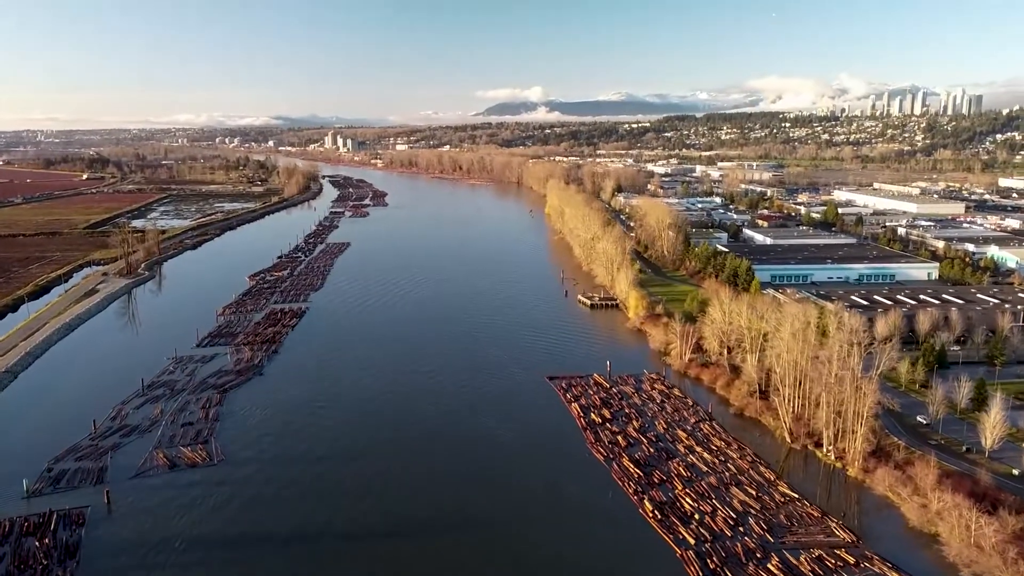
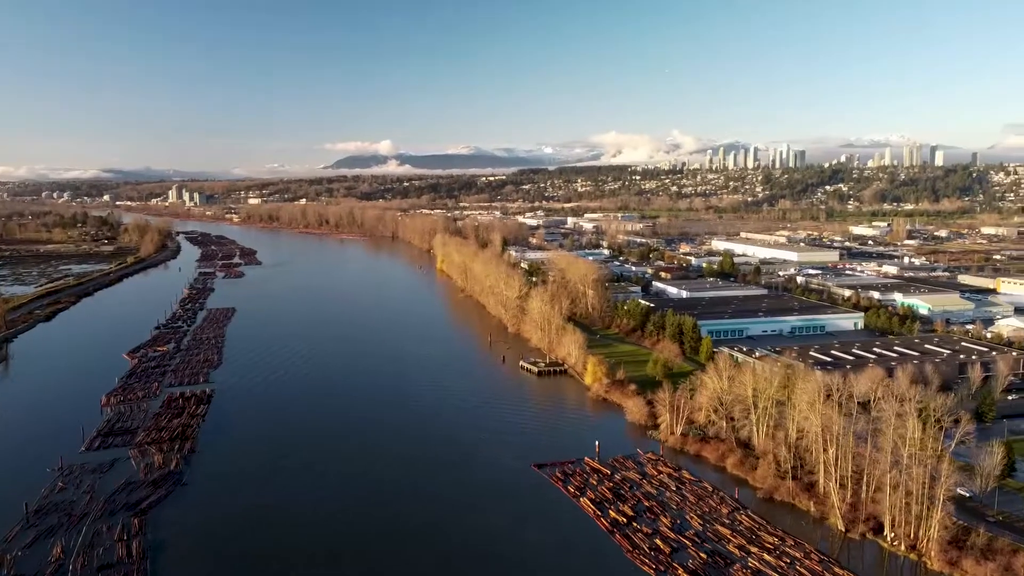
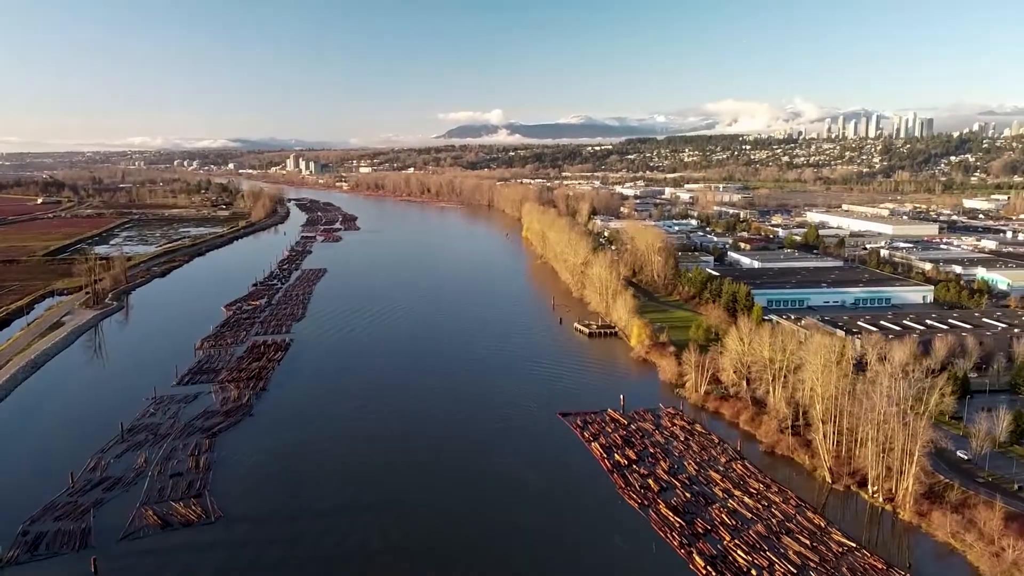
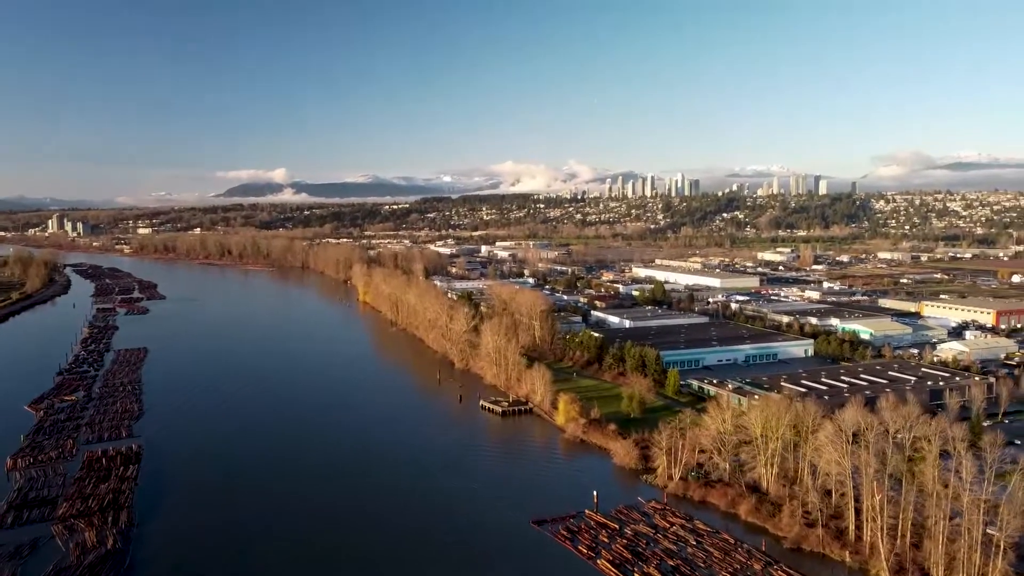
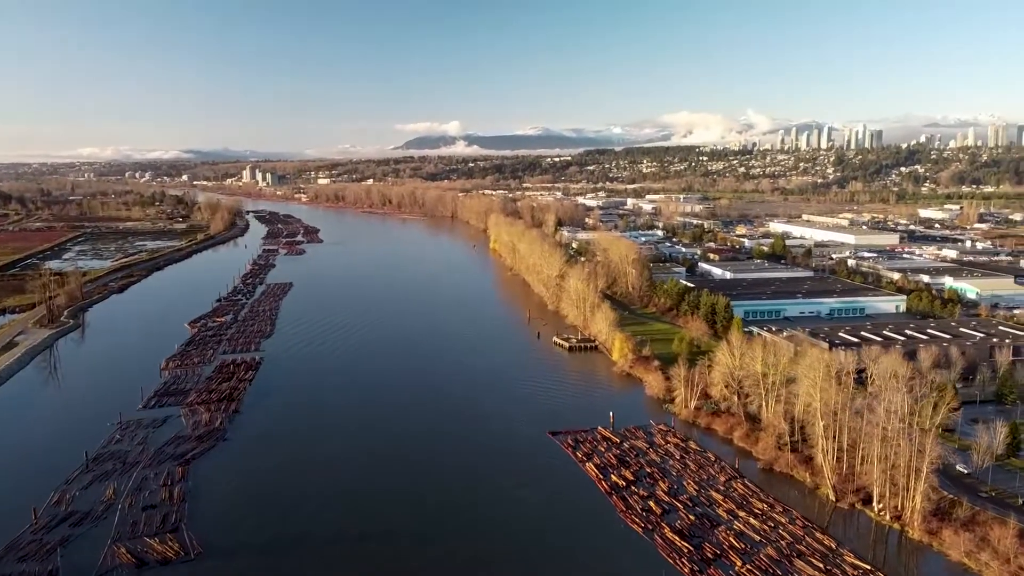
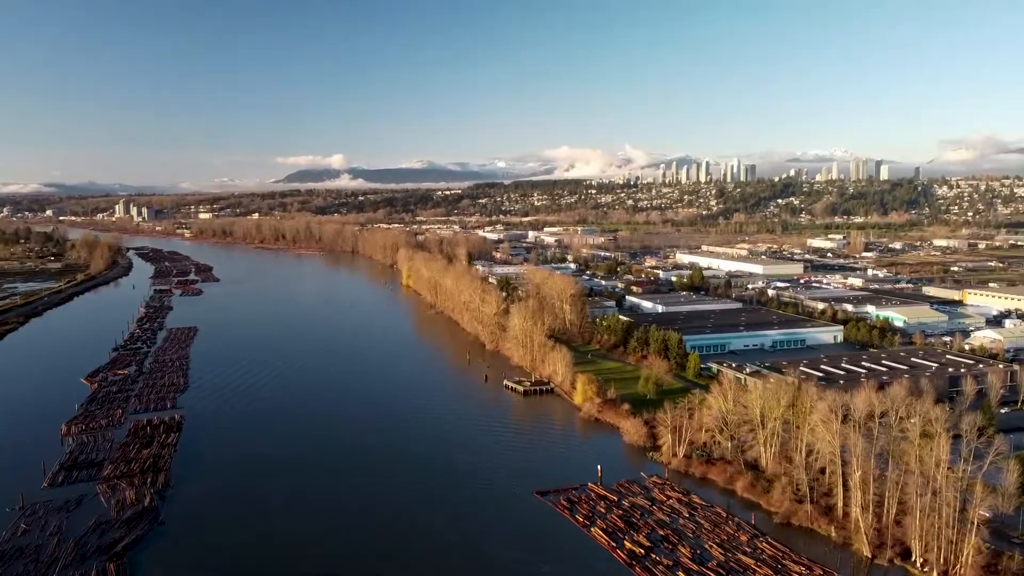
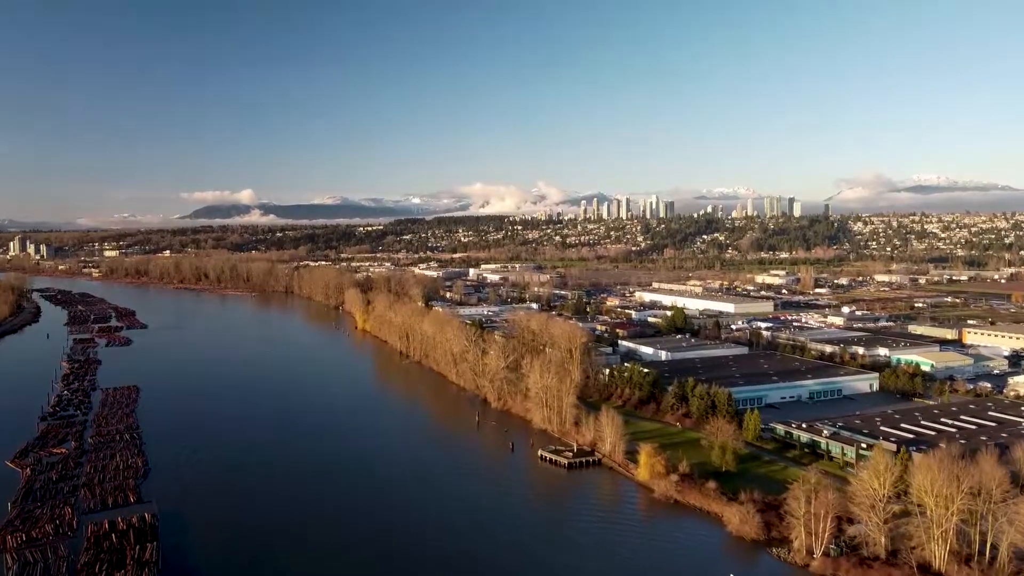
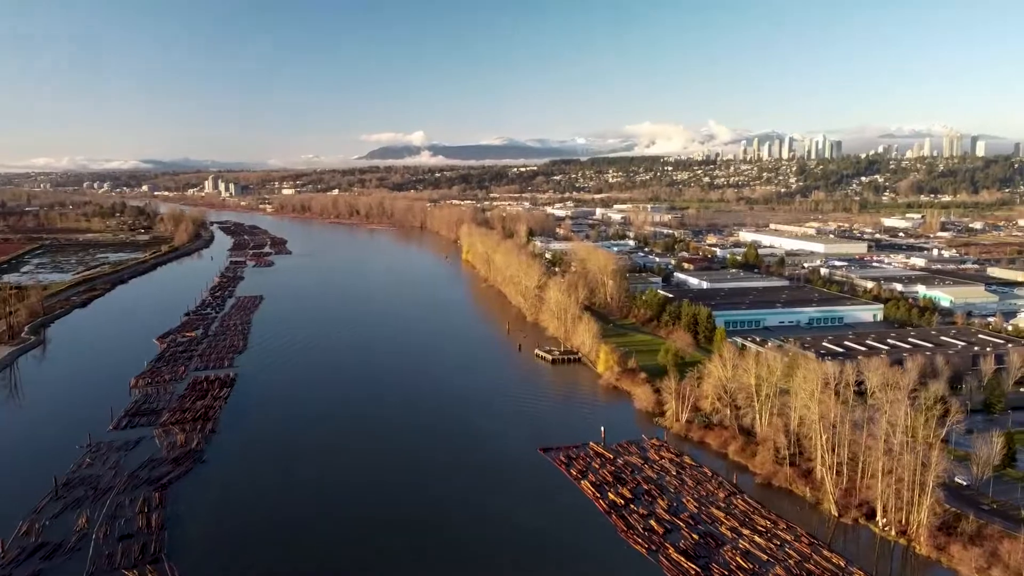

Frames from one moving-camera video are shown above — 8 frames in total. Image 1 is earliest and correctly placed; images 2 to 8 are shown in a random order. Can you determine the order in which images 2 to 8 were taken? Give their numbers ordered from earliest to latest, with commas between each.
3, 5, 8, 2, 6, 4, 7
